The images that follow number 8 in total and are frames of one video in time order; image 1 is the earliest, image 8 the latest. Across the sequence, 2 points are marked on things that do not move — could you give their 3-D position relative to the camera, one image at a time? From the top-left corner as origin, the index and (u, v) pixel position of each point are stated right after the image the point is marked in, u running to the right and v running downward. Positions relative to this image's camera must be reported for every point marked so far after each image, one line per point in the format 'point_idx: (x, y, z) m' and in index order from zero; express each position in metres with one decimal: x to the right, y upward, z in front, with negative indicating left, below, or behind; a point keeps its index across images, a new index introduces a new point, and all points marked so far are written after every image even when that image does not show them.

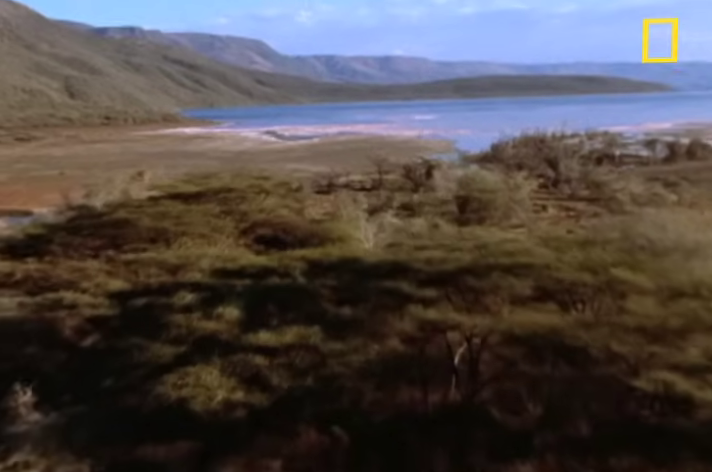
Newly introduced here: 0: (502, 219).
0: (+3.6, +0.4, +19.6) m
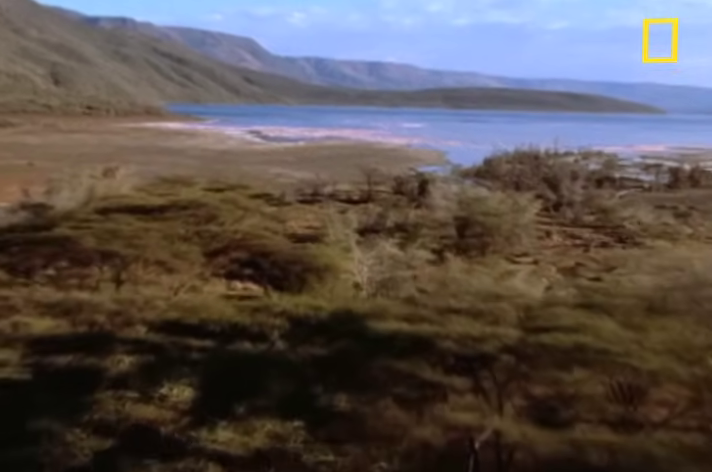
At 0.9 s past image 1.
0: (+3.3, -0.2, +17.6) m
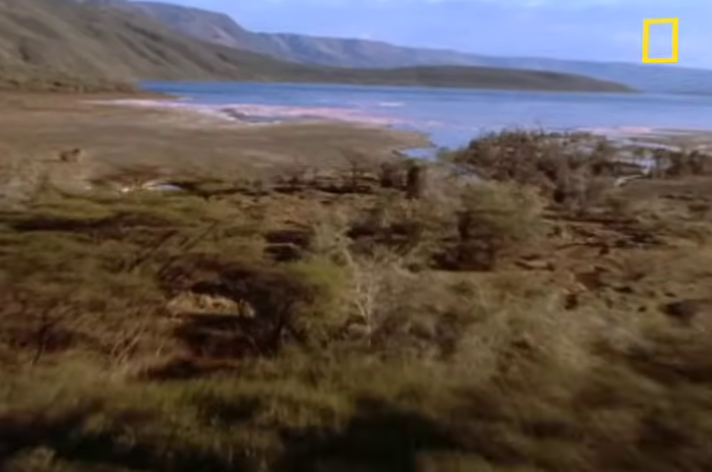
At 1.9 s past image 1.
0: (+3.1, -0.3, +15.4) m
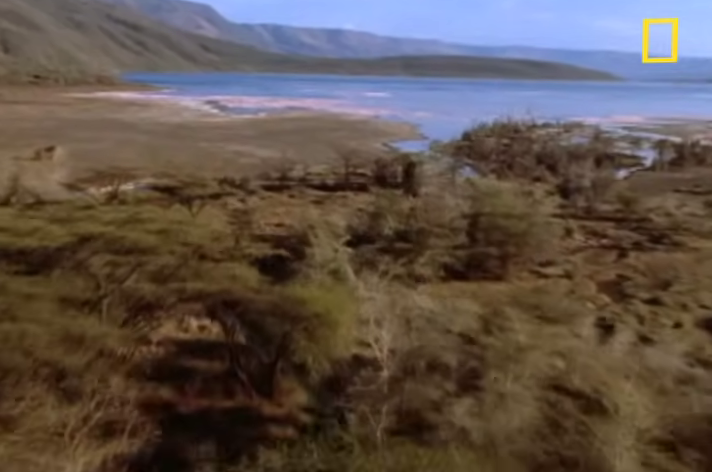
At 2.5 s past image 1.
0: (+3.1, -0.4, +14.0) m
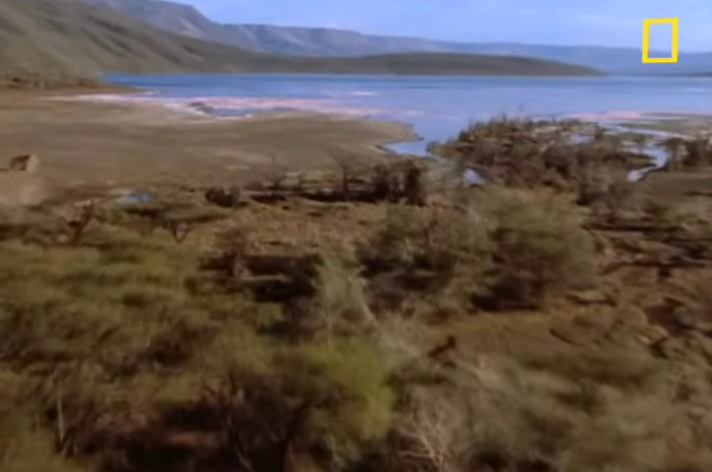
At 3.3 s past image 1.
0: (+3.3, -0.7, +12.2) m
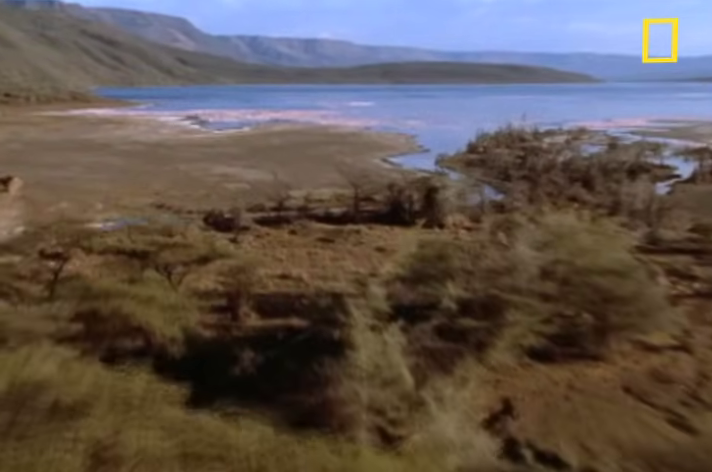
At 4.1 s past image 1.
0: (+3.6, -1.1, +10.4) m
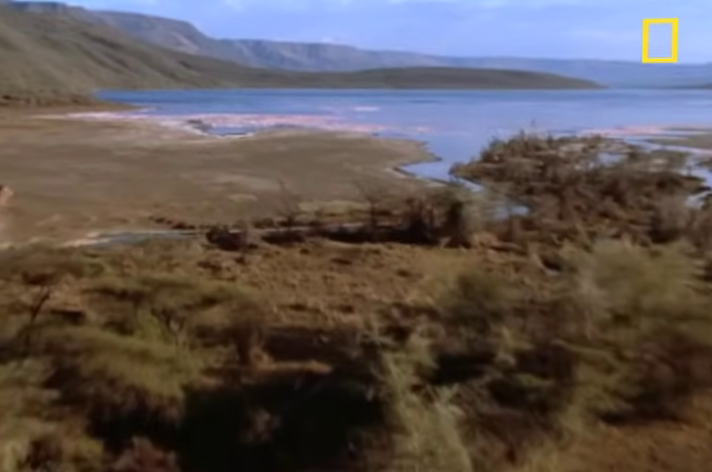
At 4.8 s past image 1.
0: (+4.0, -1.5, +8.7) m
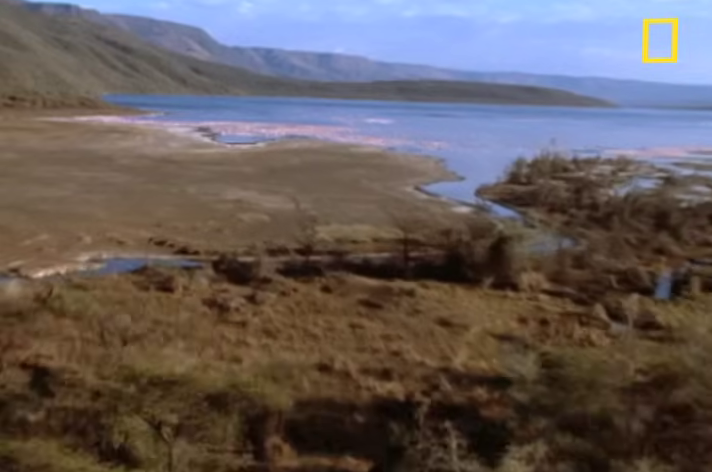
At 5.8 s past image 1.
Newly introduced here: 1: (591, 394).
0: (+4.4, -2.2, +6.4) m
1: (+2.0, -1.4, +7.2) m
